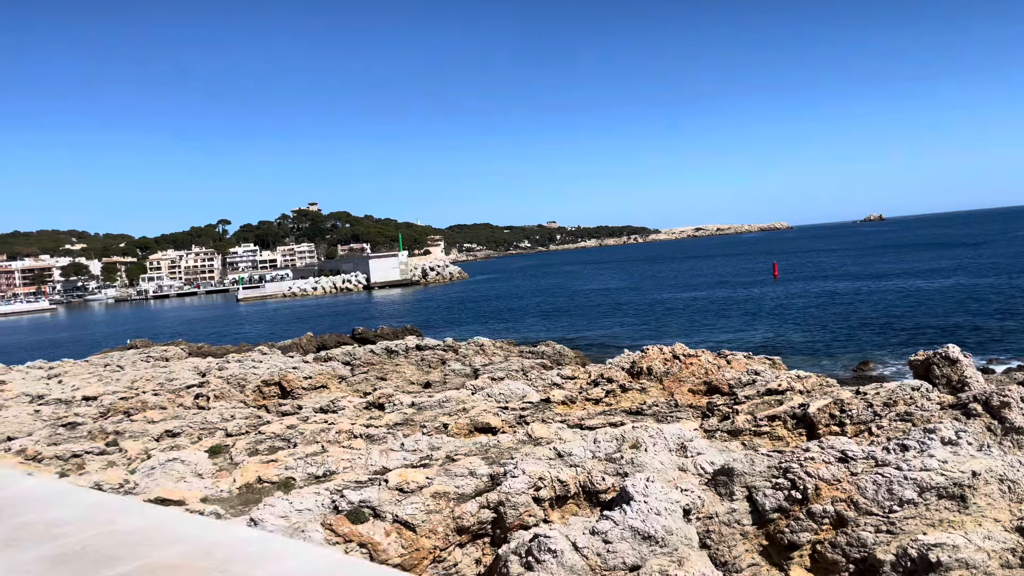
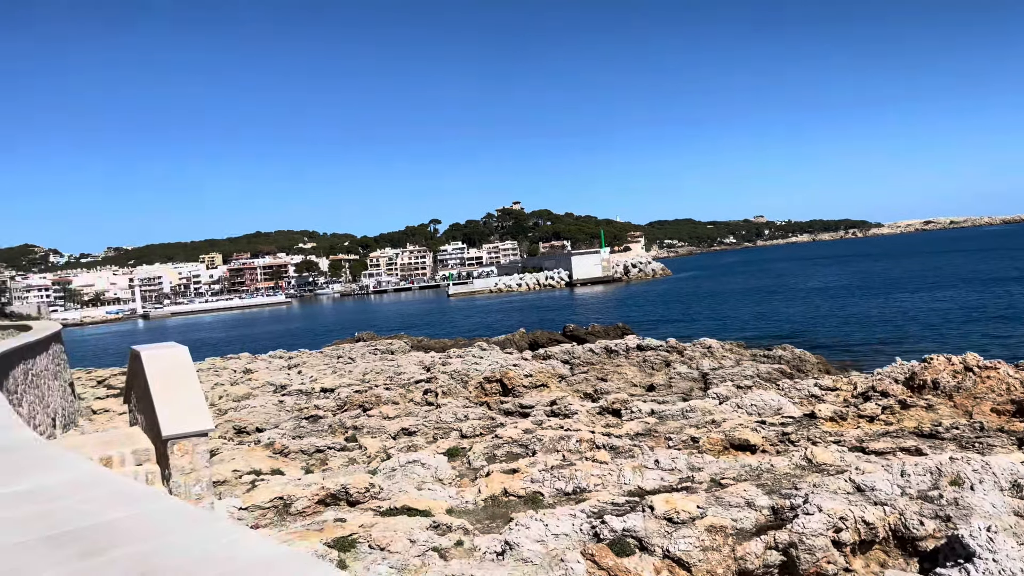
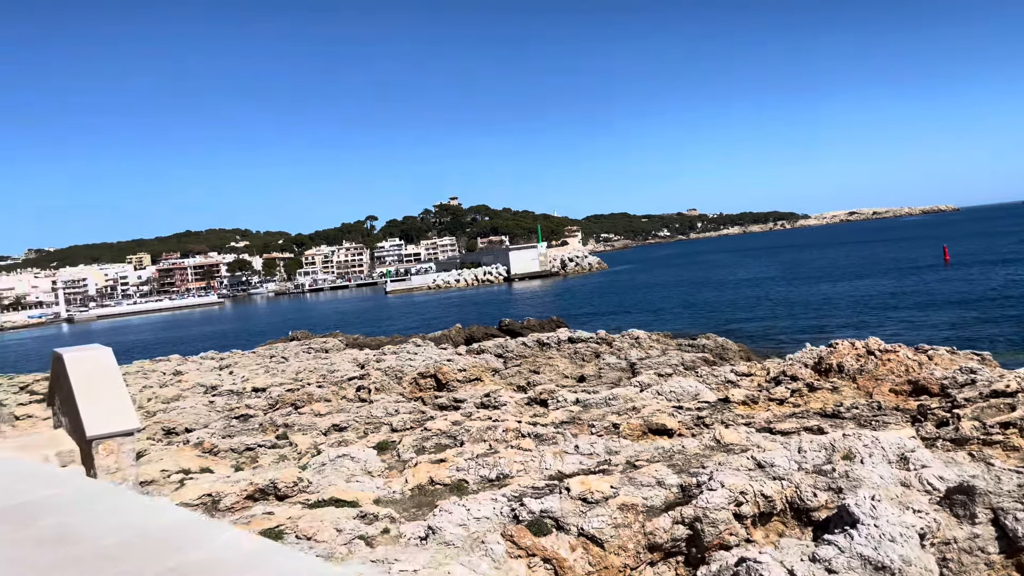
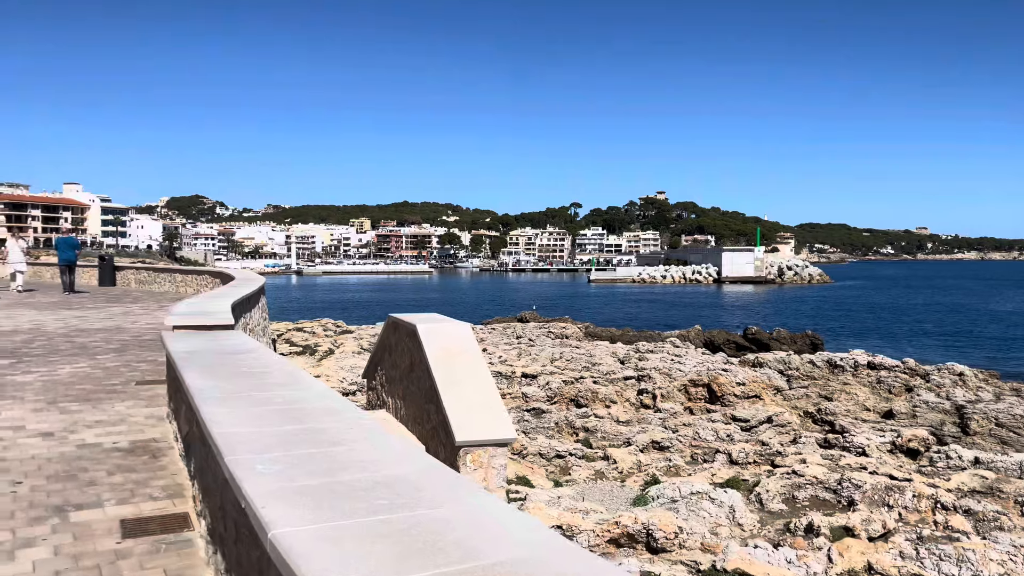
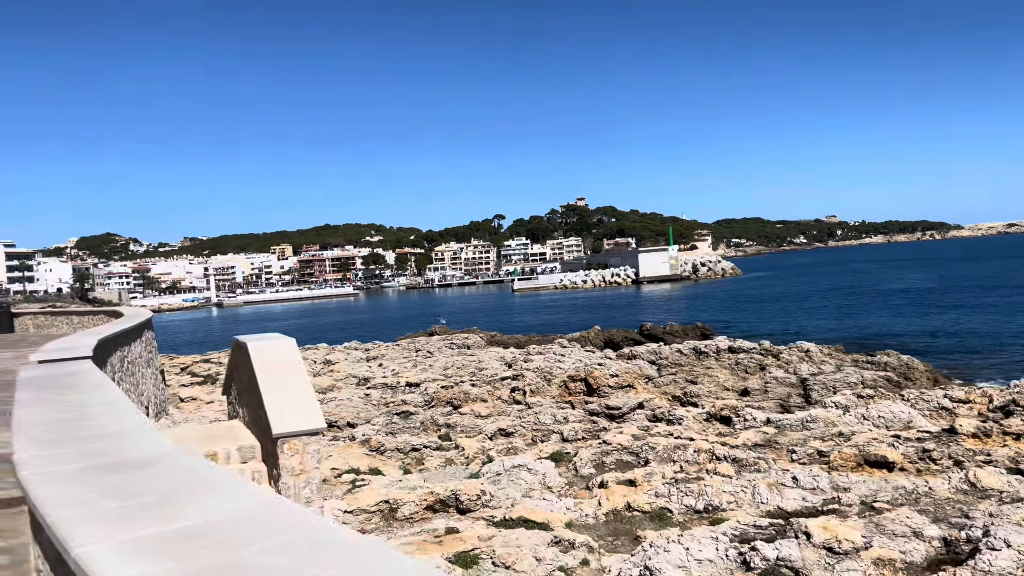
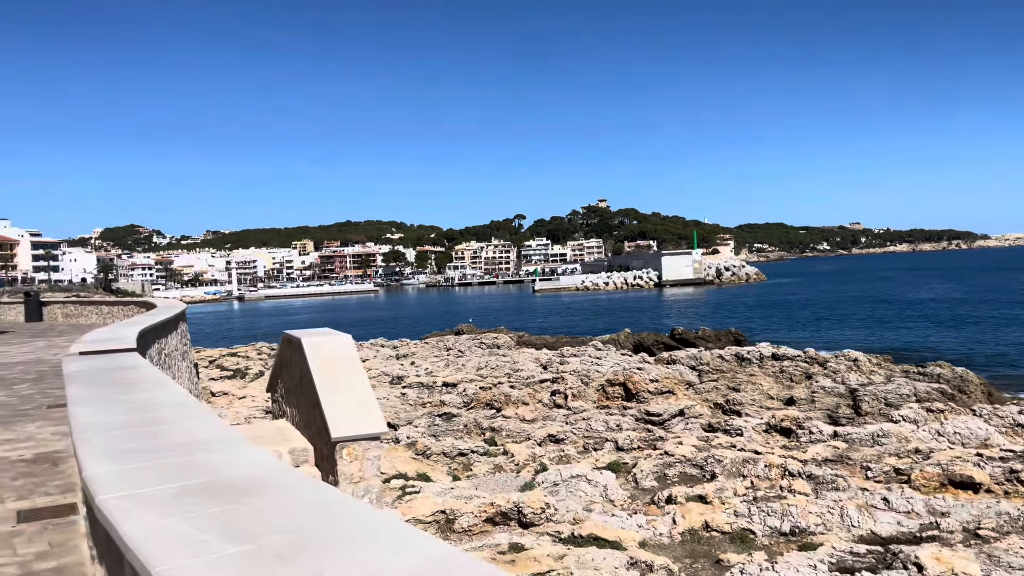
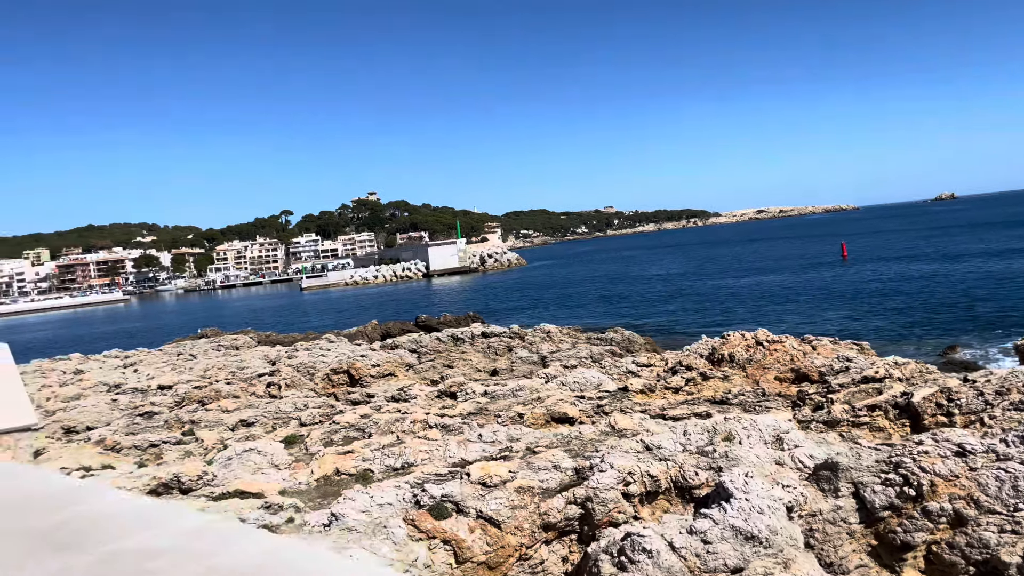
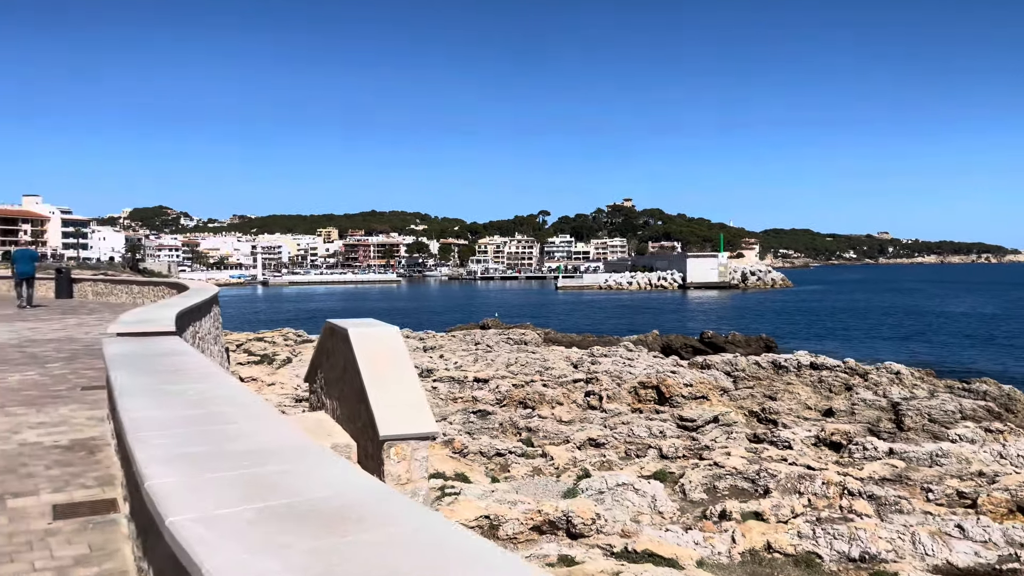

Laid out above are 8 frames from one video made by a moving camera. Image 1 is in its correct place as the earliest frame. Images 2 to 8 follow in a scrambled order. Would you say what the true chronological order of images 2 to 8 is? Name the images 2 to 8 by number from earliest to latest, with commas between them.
7, 3, 2, 5, 6, 8, 4
